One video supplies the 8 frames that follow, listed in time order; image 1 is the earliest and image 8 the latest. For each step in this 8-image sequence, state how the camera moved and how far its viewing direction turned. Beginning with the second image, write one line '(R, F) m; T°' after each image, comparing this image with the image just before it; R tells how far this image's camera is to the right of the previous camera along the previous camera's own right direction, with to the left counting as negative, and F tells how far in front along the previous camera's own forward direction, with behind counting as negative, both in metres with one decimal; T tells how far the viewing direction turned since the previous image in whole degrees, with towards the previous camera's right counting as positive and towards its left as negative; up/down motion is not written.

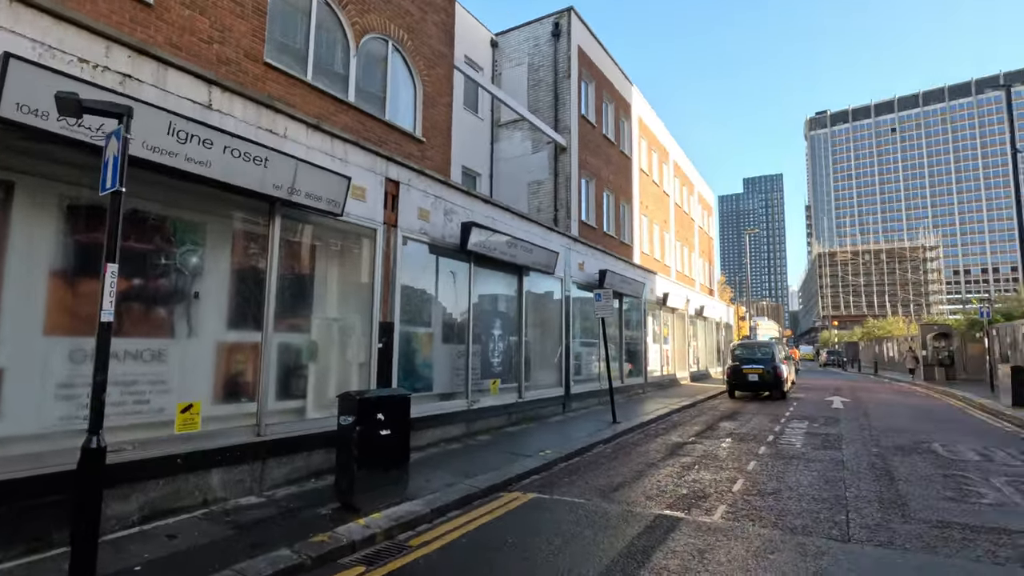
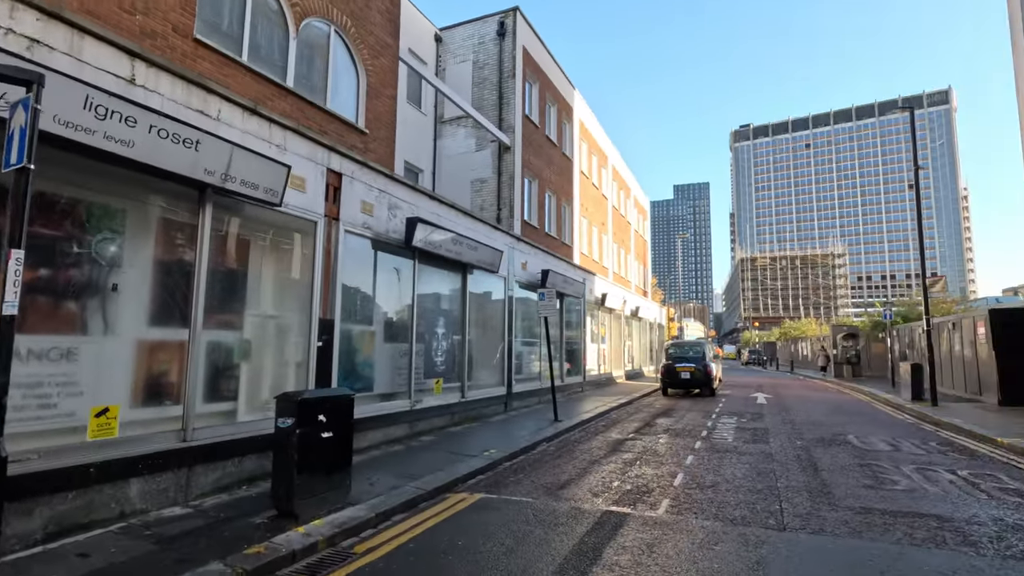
(-0.2, +0.1) m; +7°
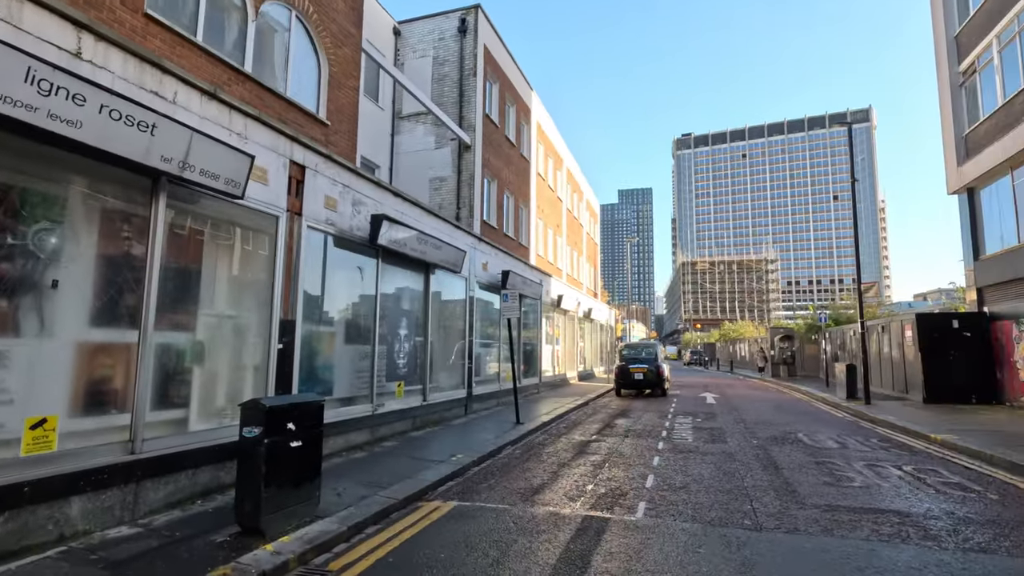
(-0.4, +0.2) m; +6°
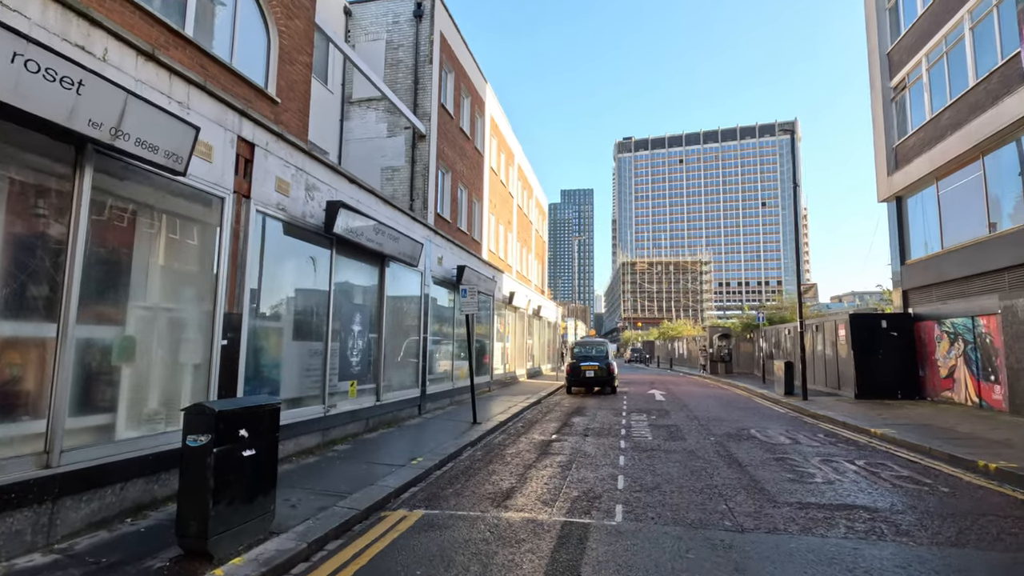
(-0.4, +0.4) m; +6°
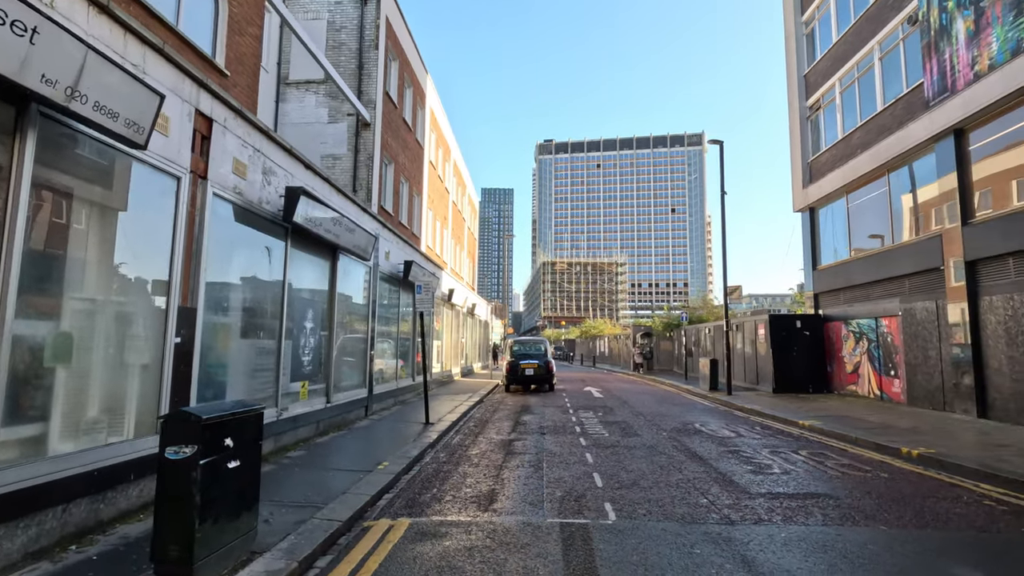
(-0.8, +0.2) m; +9°
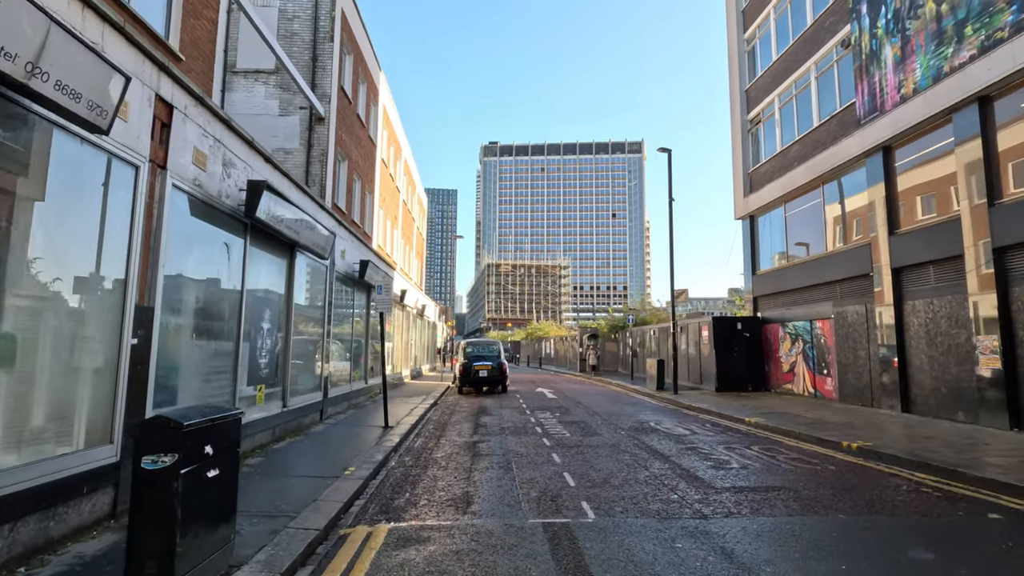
(-0.4, 0.0) m; +6°
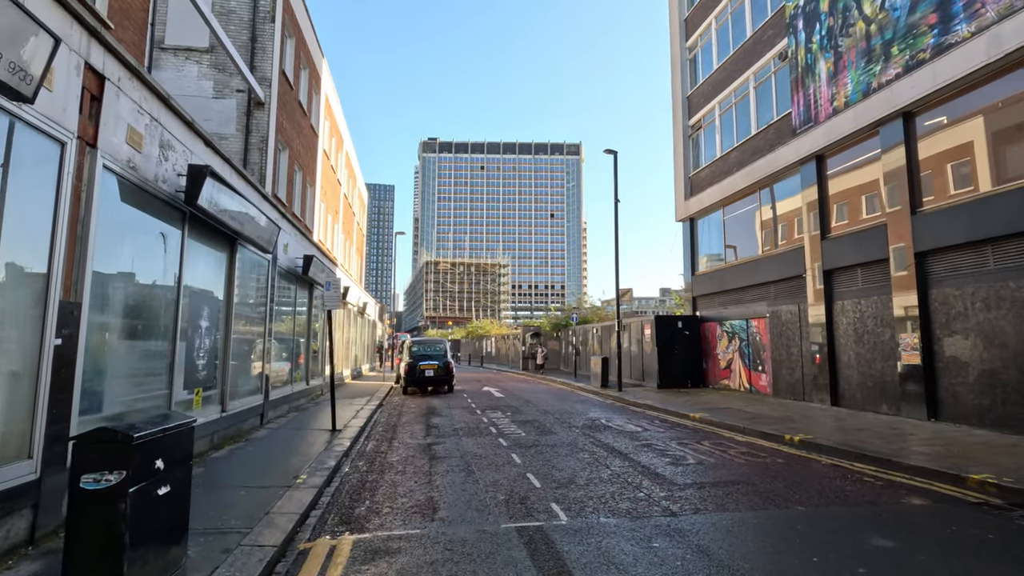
(-0.4, +0.2) m; +7°
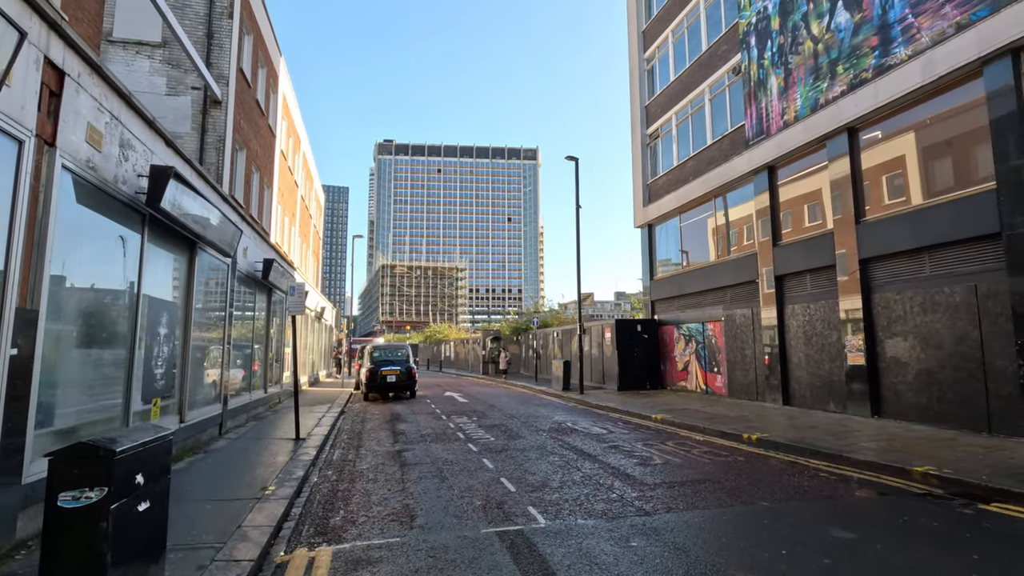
(-0.2, 0.0) m; +5°
